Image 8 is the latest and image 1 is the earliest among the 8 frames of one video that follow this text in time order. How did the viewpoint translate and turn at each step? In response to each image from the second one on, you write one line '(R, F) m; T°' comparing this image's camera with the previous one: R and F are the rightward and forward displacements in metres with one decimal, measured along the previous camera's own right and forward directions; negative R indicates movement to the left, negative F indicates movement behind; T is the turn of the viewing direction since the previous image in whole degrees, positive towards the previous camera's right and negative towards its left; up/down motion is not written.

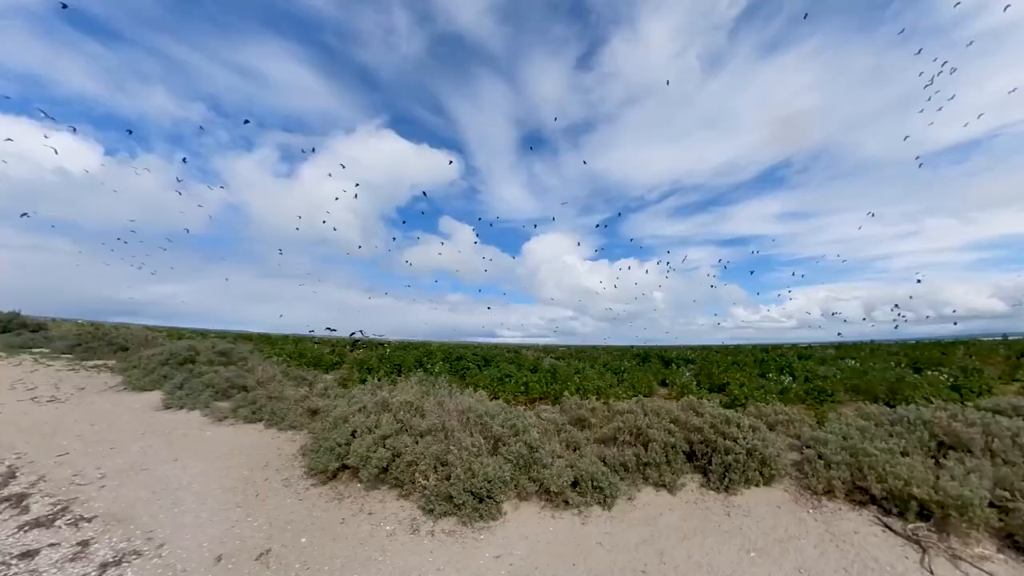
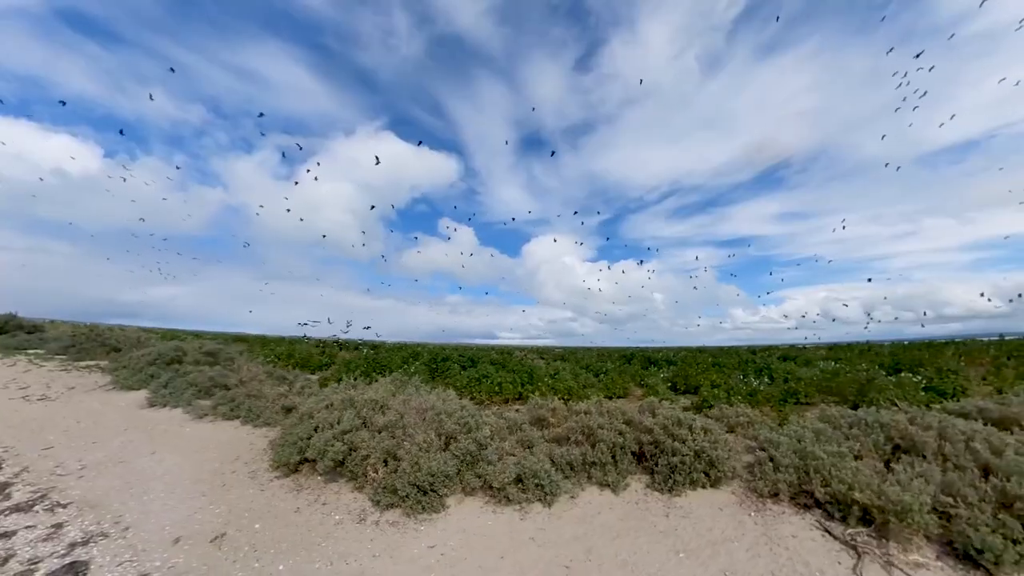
(+0.7, -0.4) m; 0°
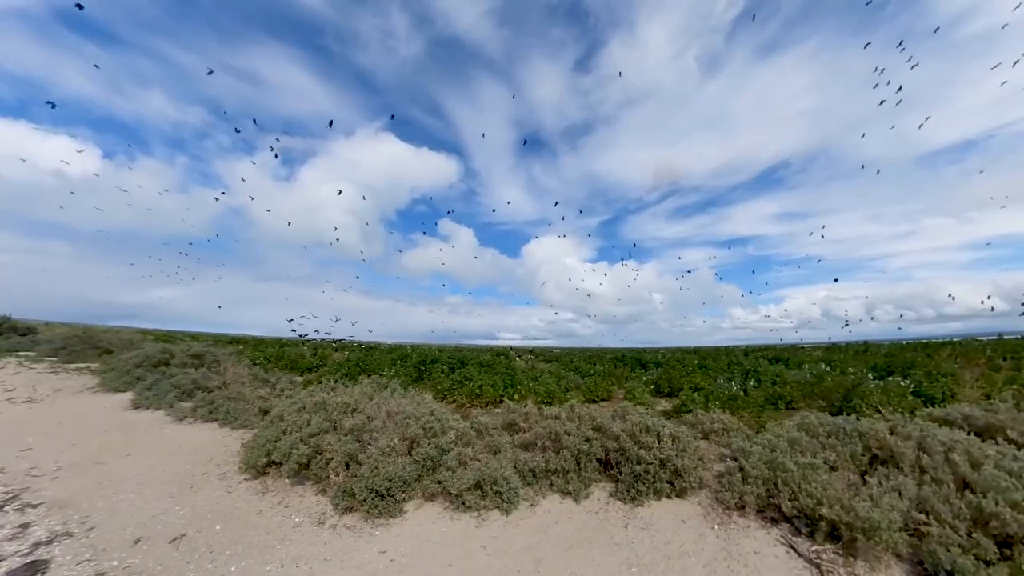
(+0.5, -0.1) m; 0°
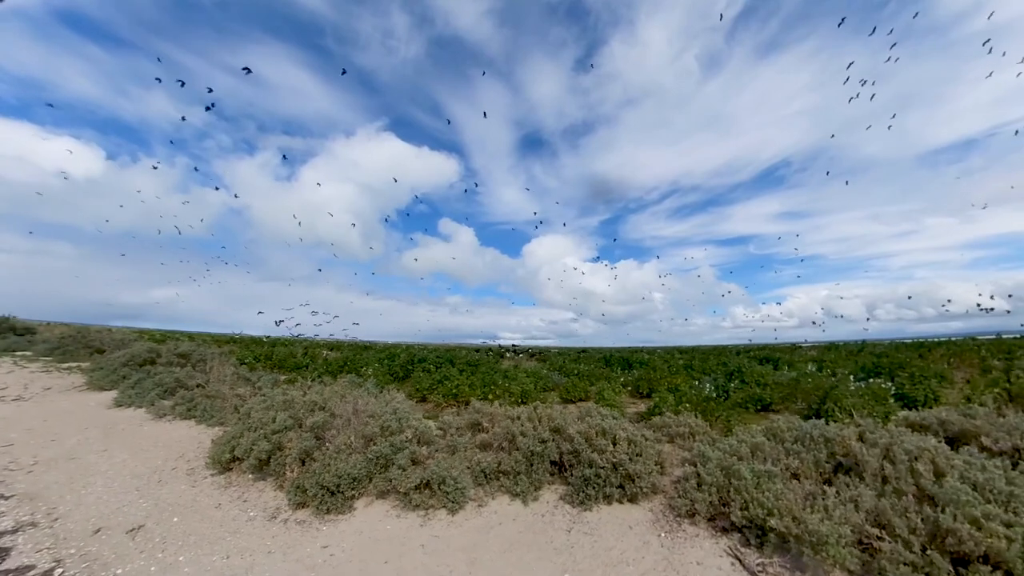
(+0.7, -0.2) m; 0°
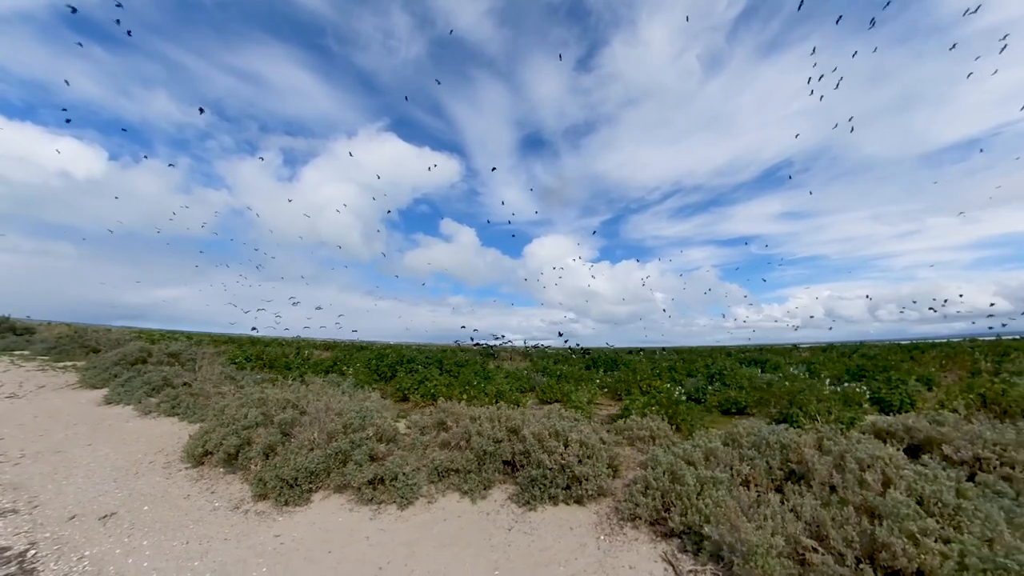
(+0.6, -0.3) m; 0°
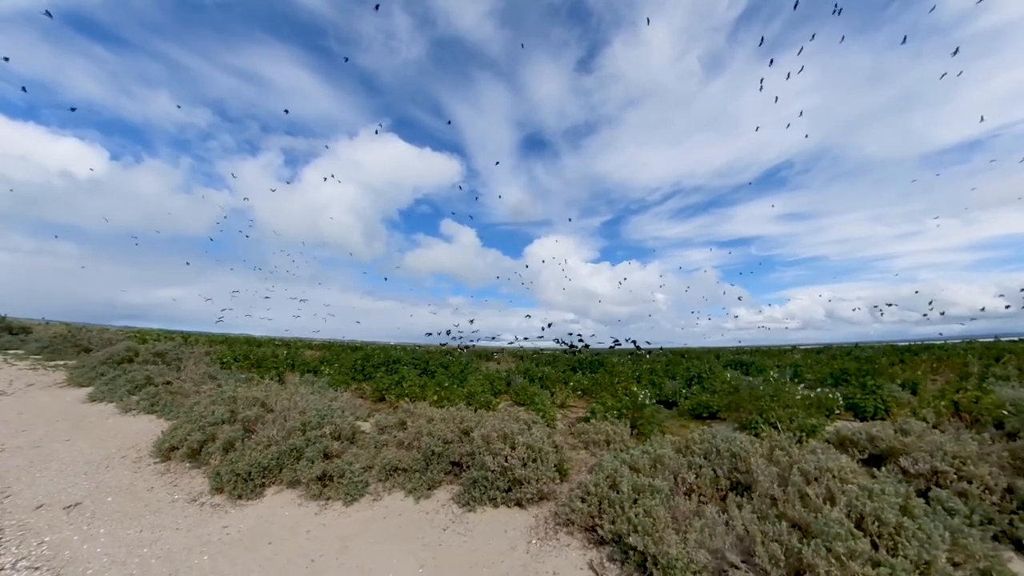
(+0.7, -0.2) m; 0°
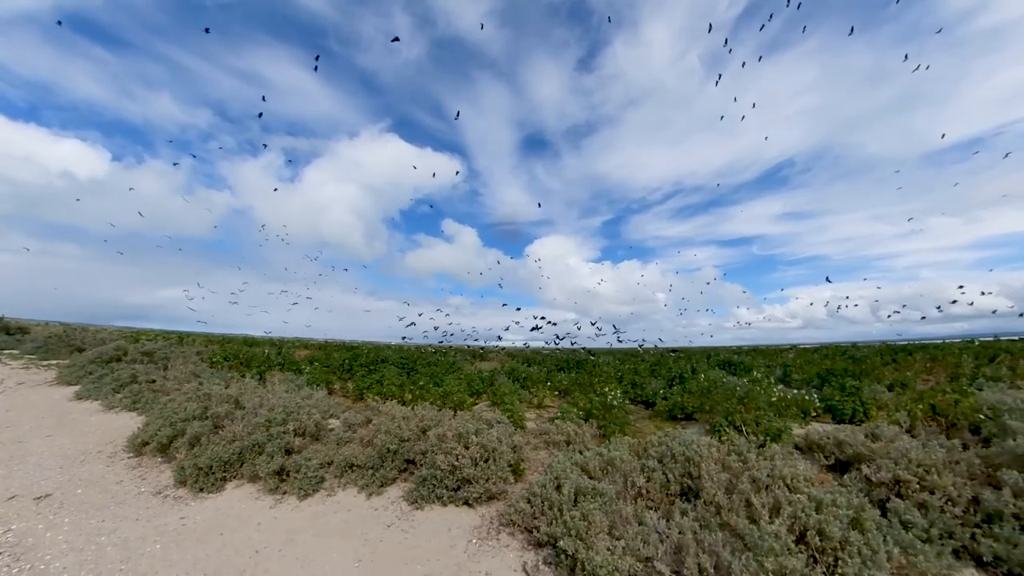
(+0.6, -0.1) m; 0°
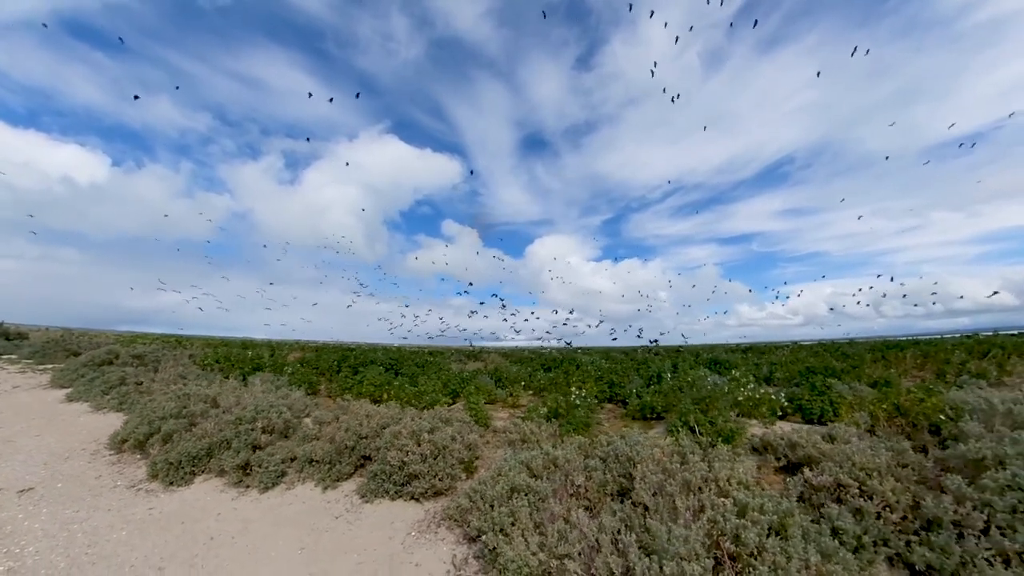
(+0.7, -0.3) m; 0°
